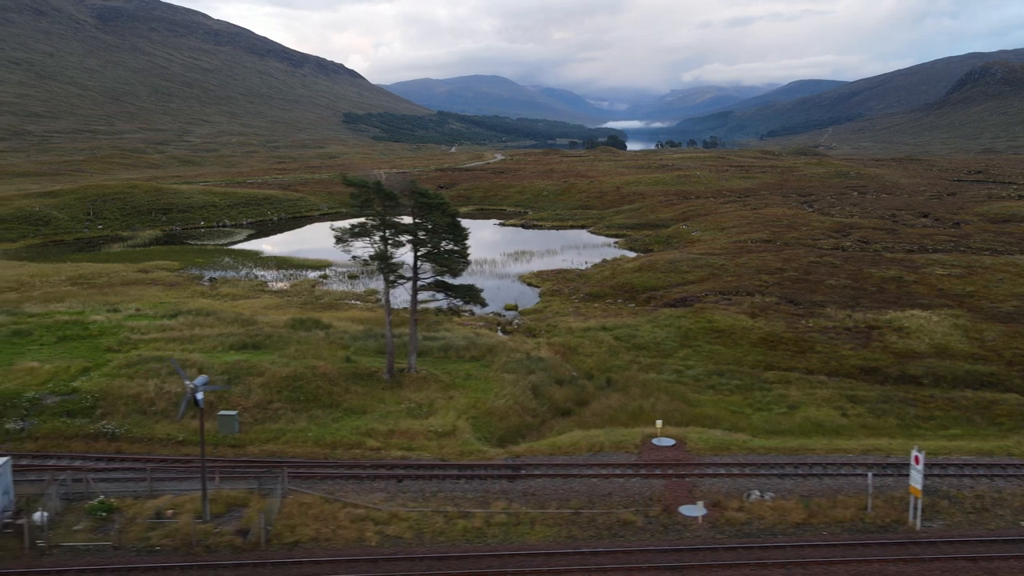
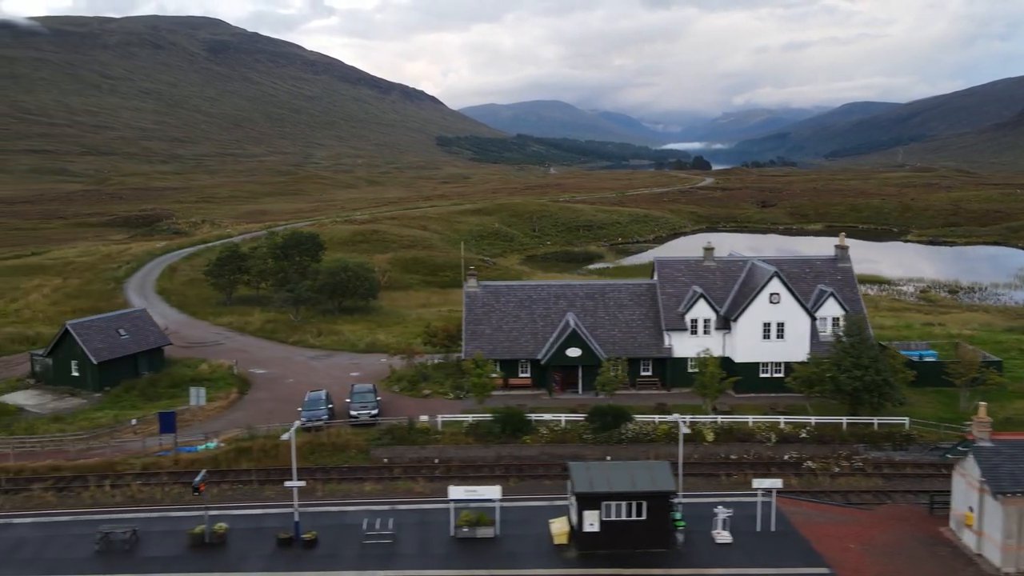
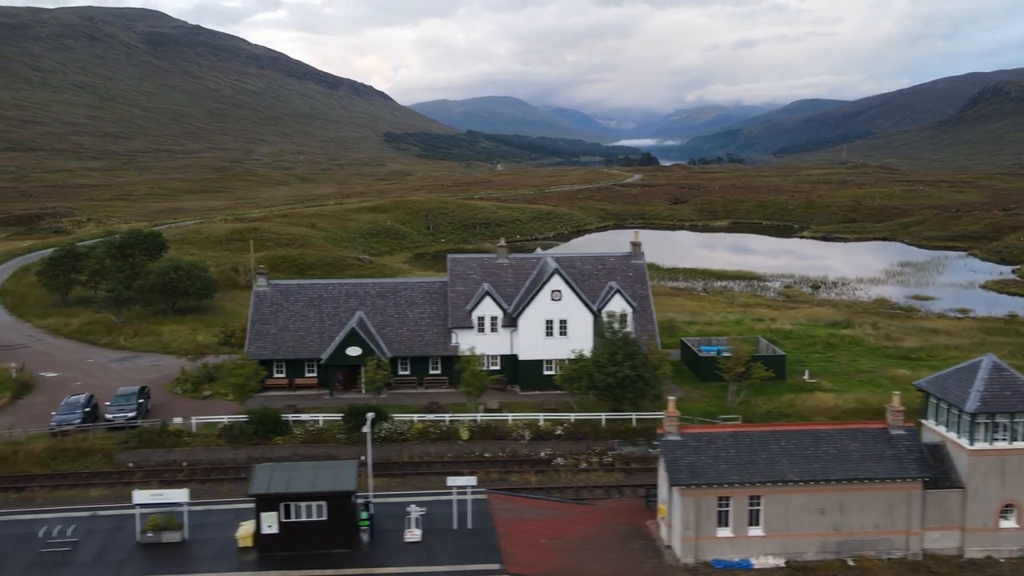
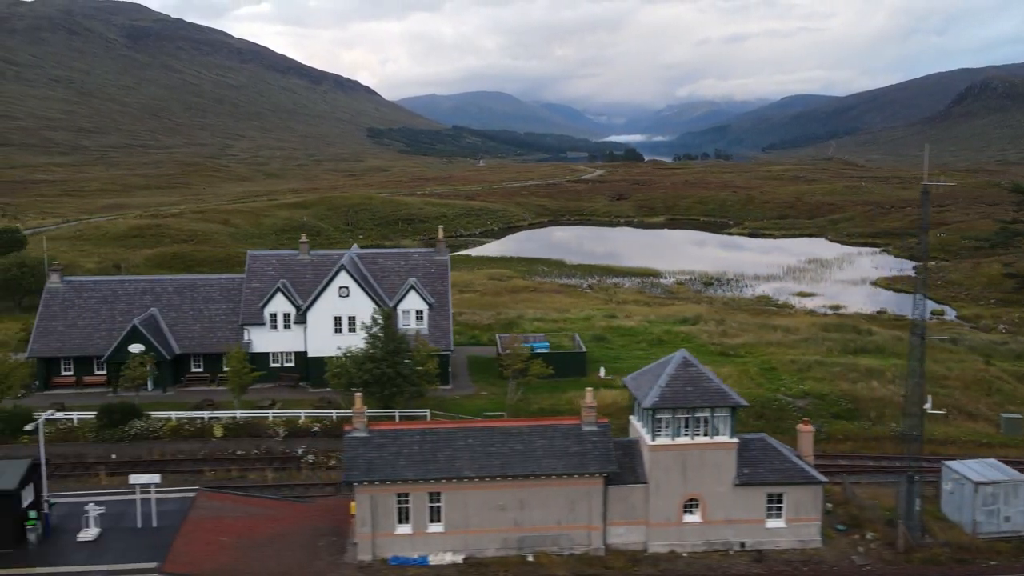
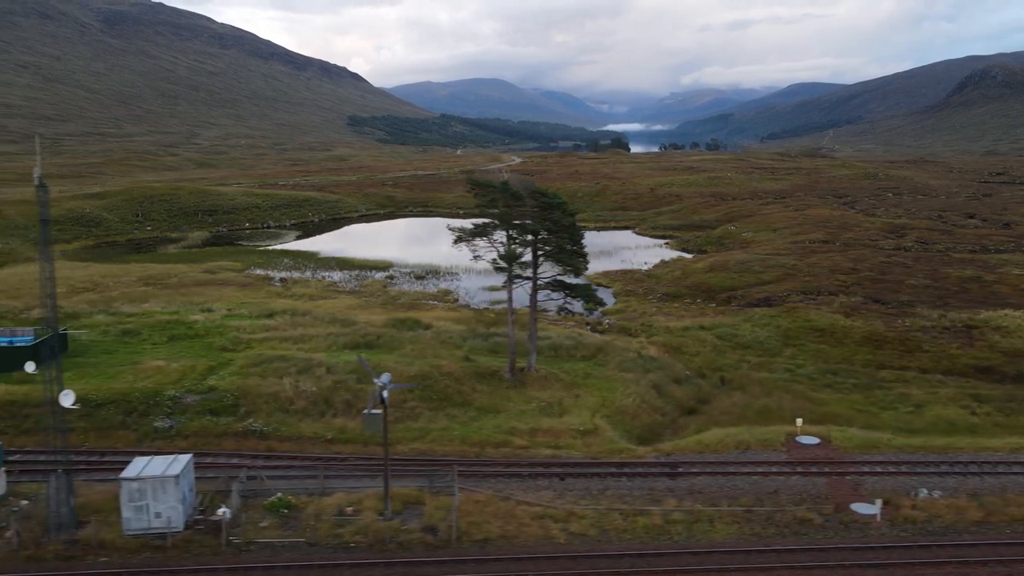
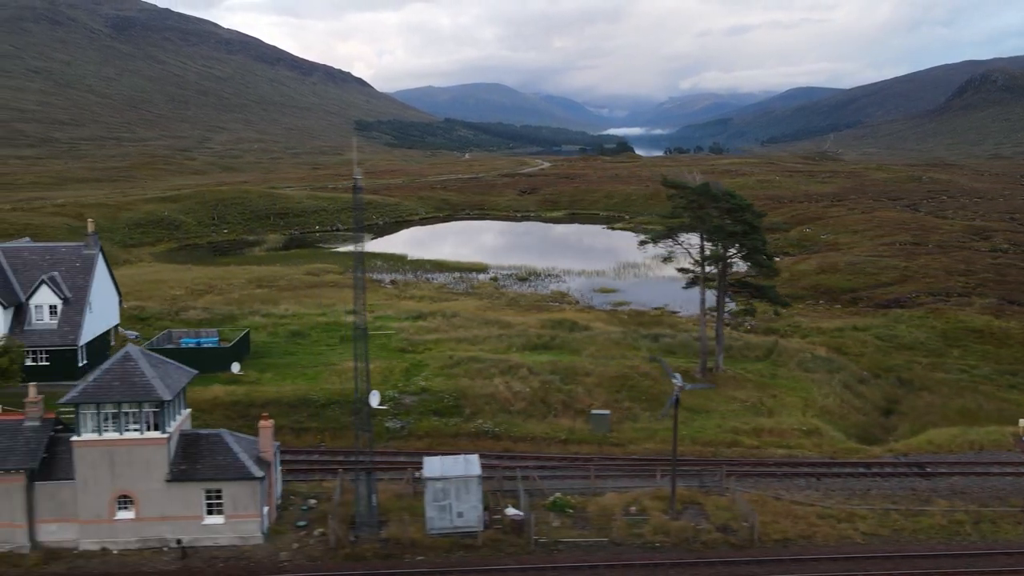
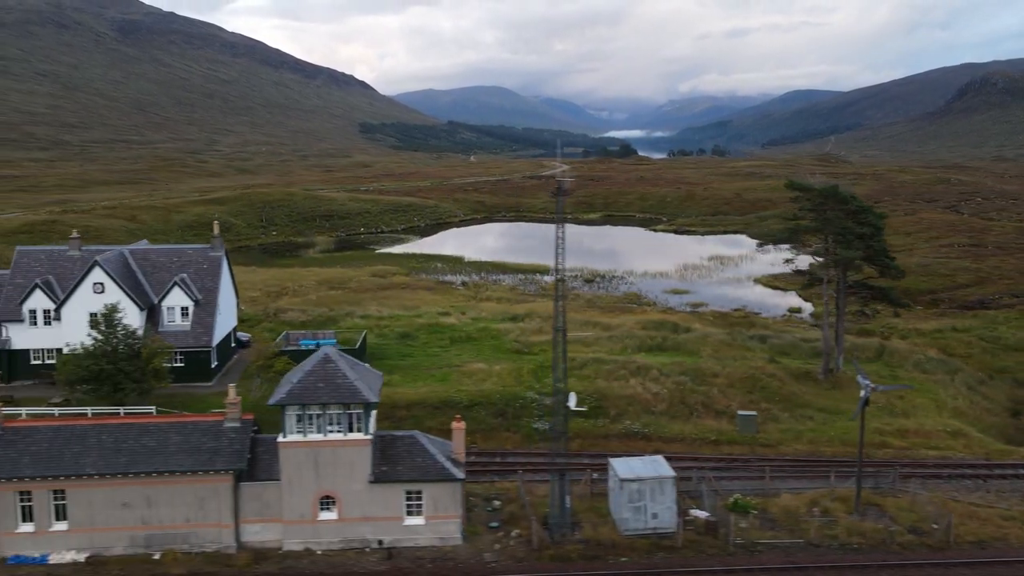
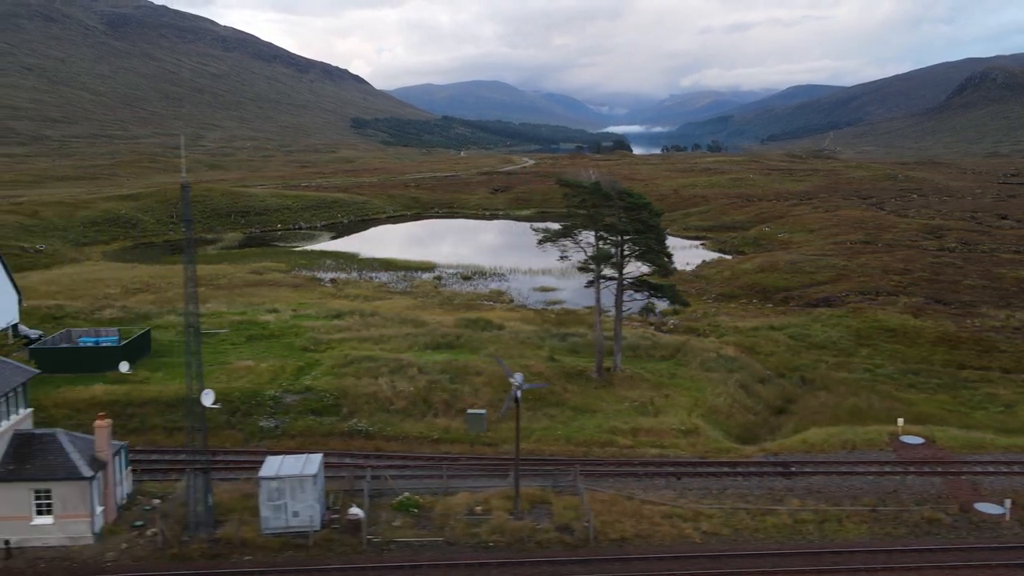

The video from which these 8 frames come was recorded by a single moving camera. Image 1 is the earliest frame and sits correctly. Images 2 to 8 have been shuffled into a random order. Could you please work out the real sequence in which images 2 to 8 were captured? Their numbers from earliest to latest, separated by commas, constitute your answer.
5, 8, 6, 7, 4, 3, 2
